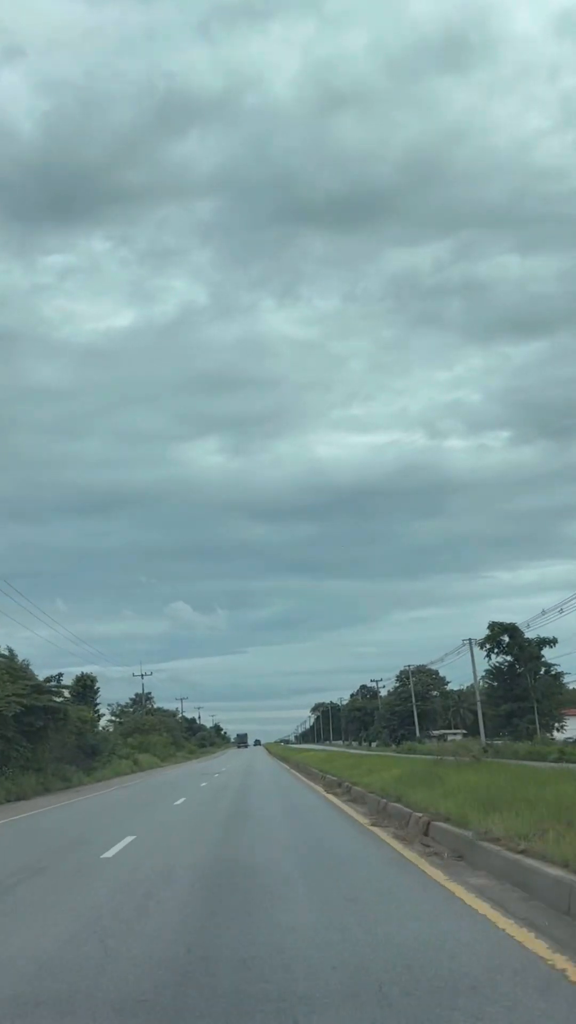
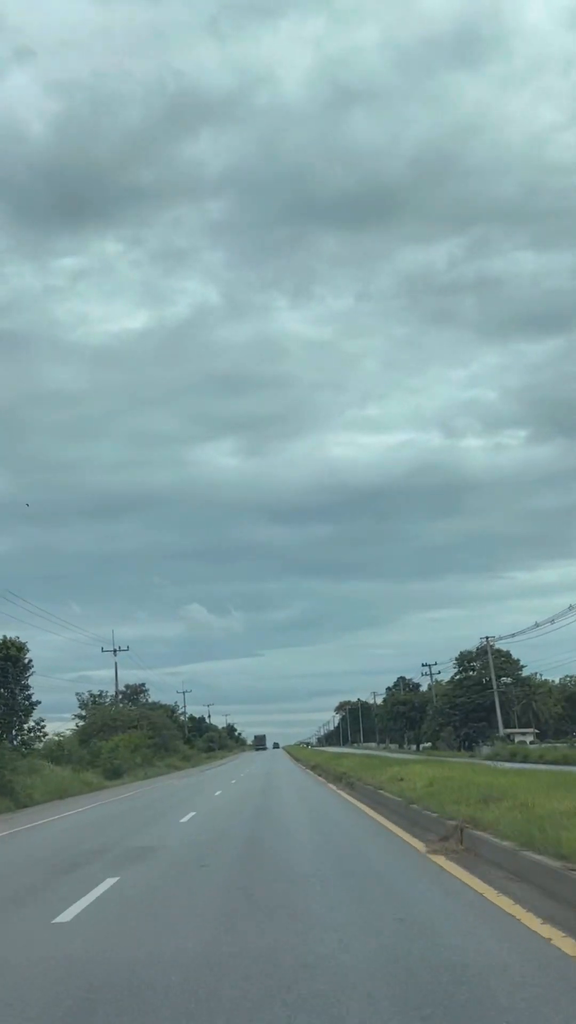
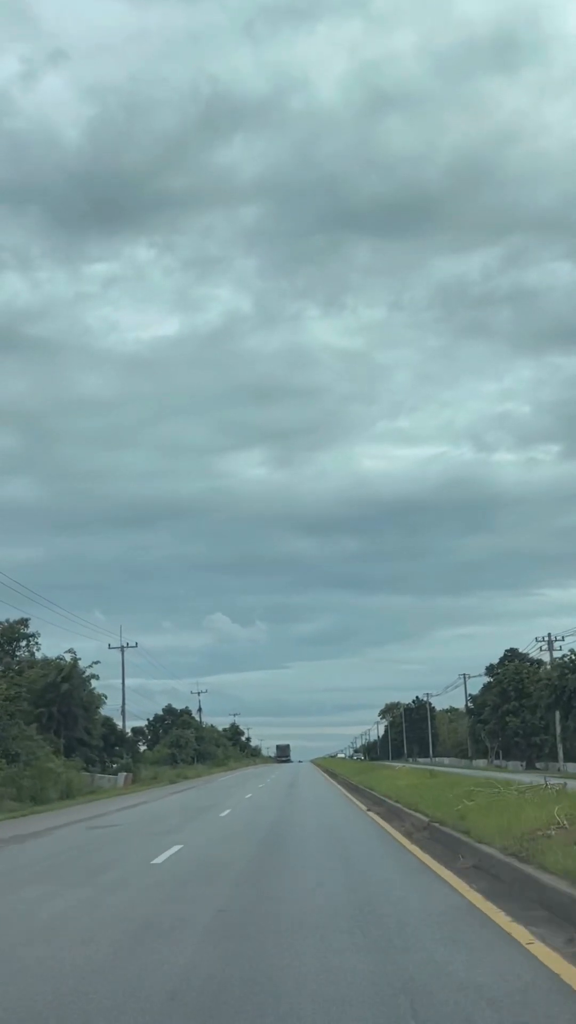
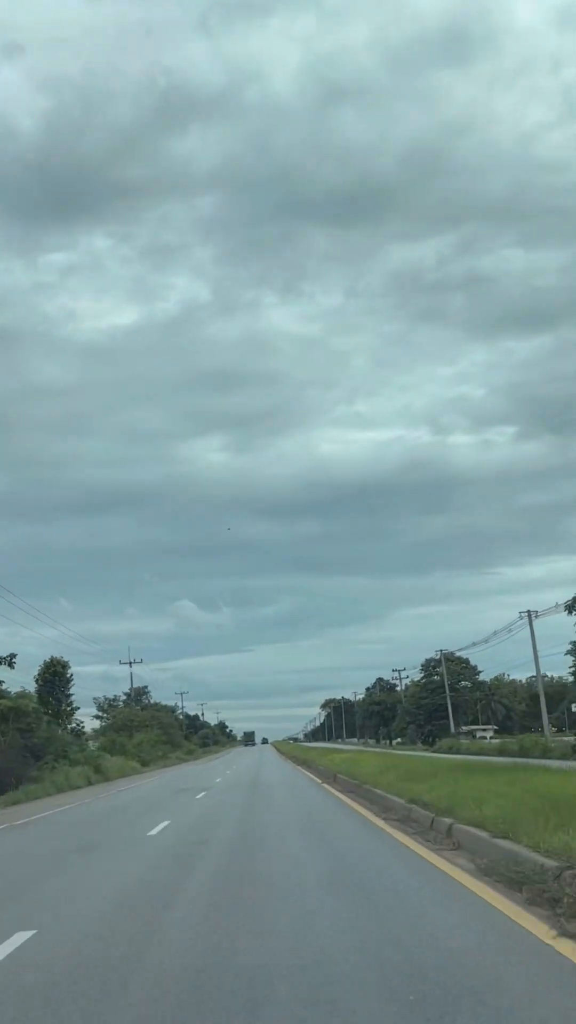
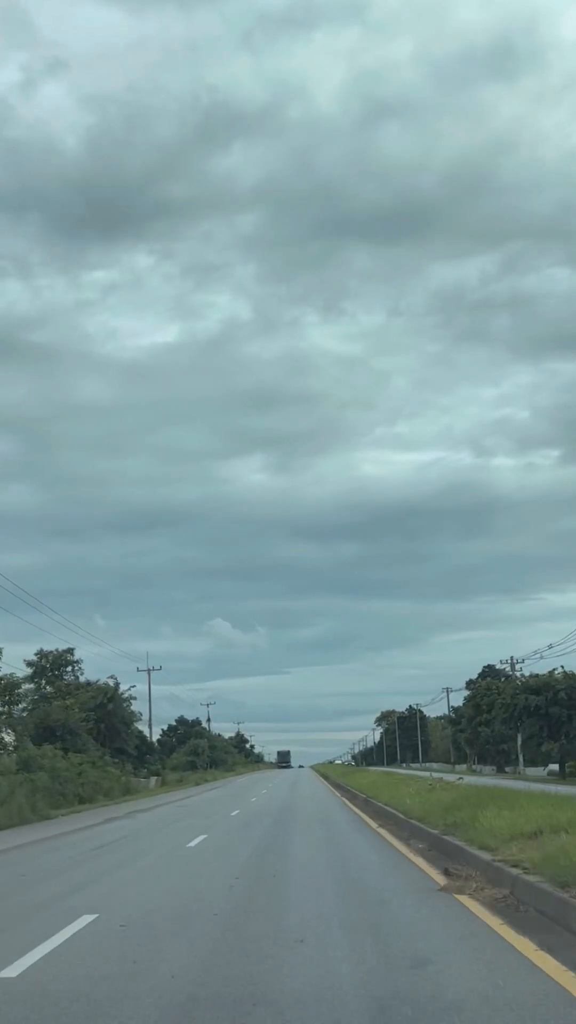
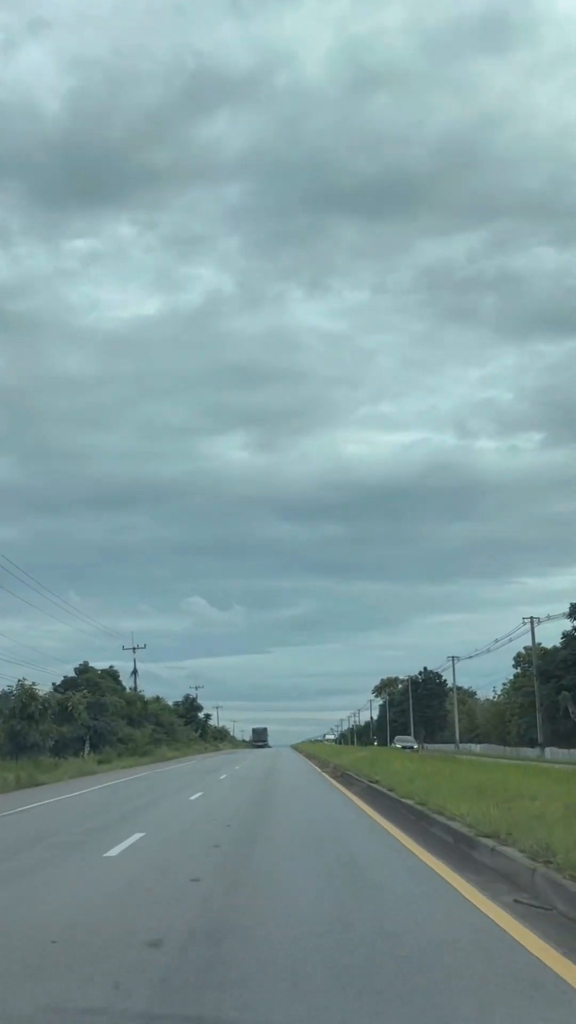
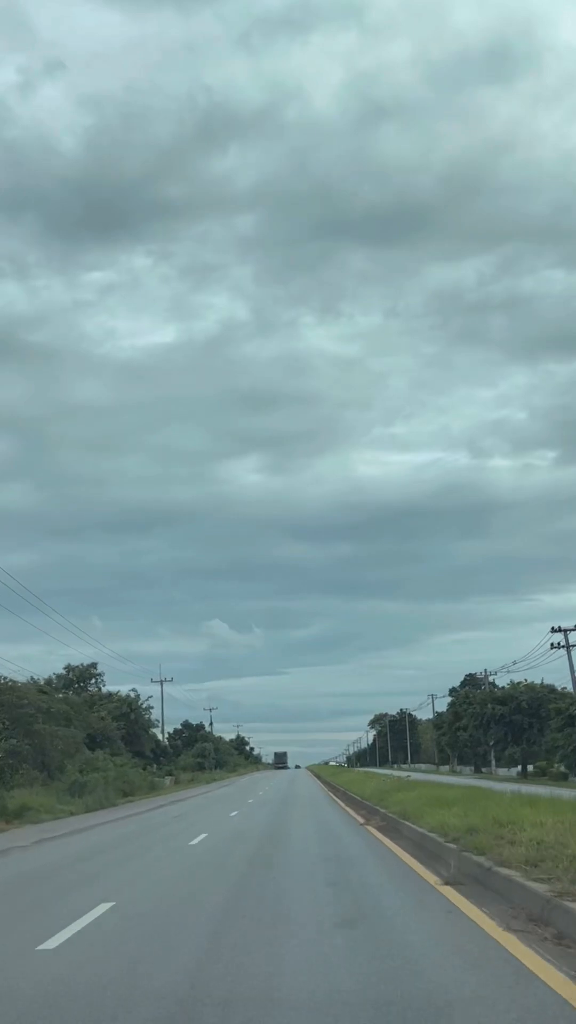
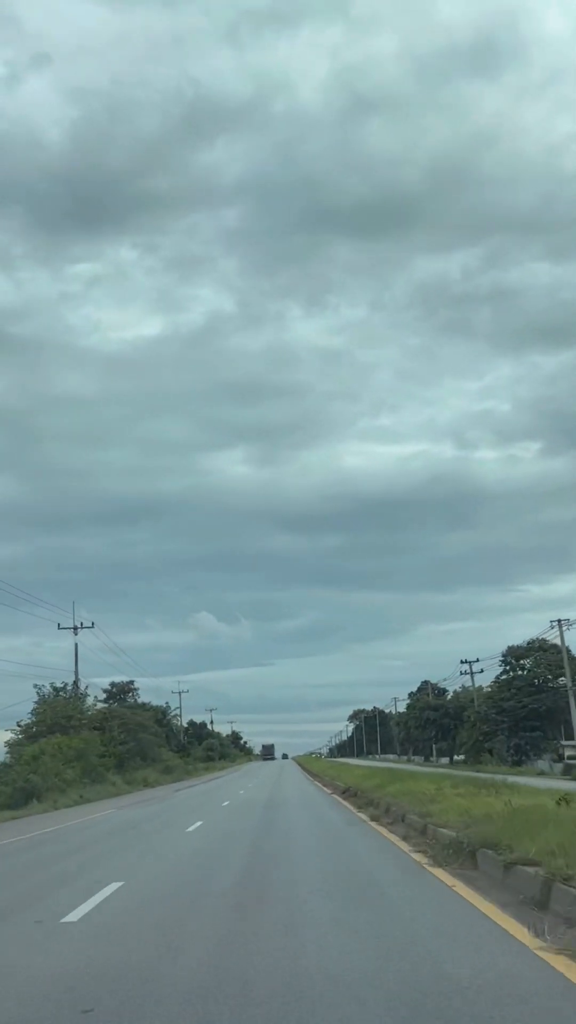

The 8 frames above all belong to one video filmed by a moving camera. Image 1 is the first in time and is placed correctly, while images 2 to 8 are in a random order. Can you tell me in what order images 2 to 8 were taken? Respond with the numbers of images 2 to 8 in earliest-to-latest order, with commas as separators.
4, 2, 8, 7, 5, 3, 6
